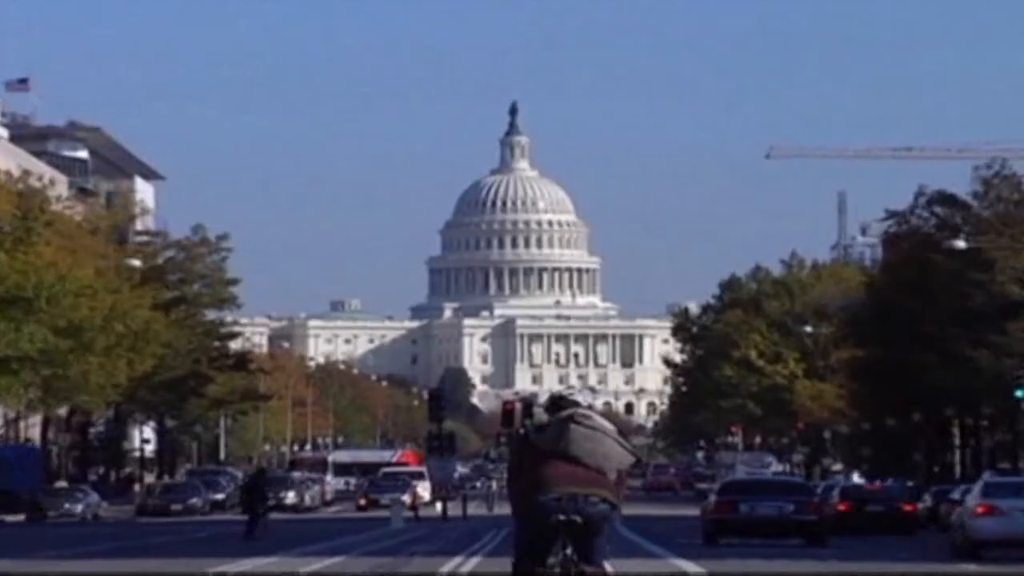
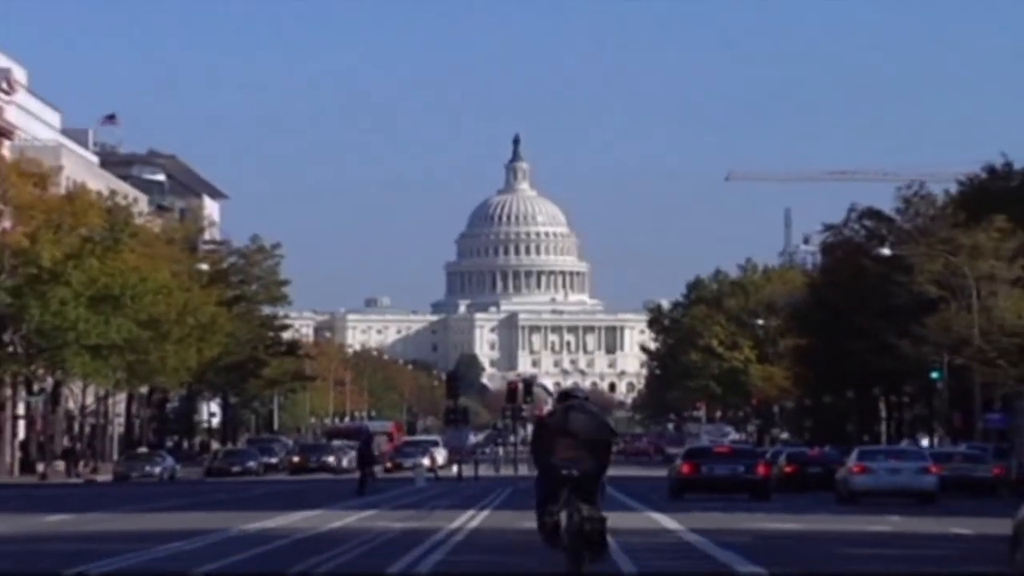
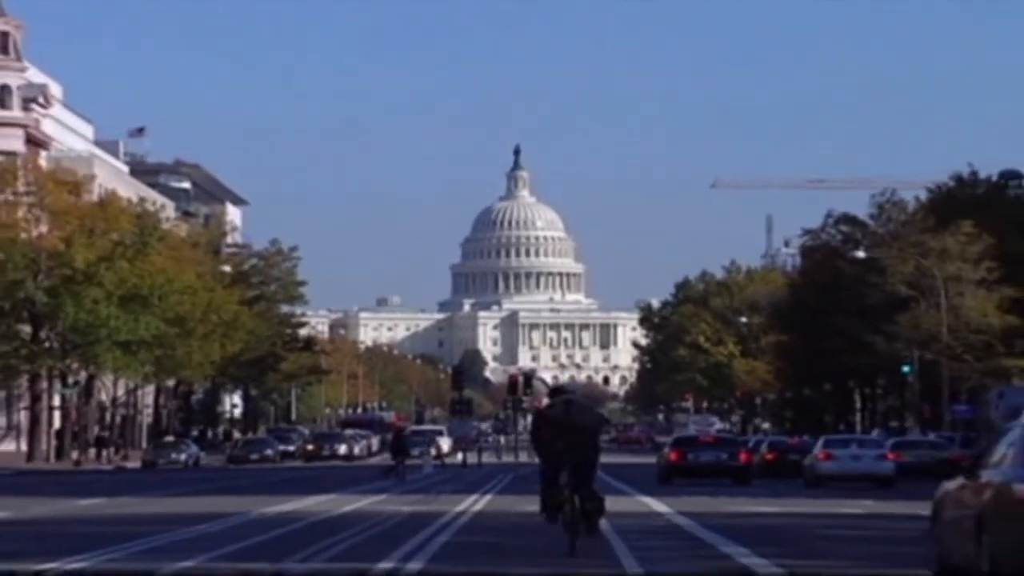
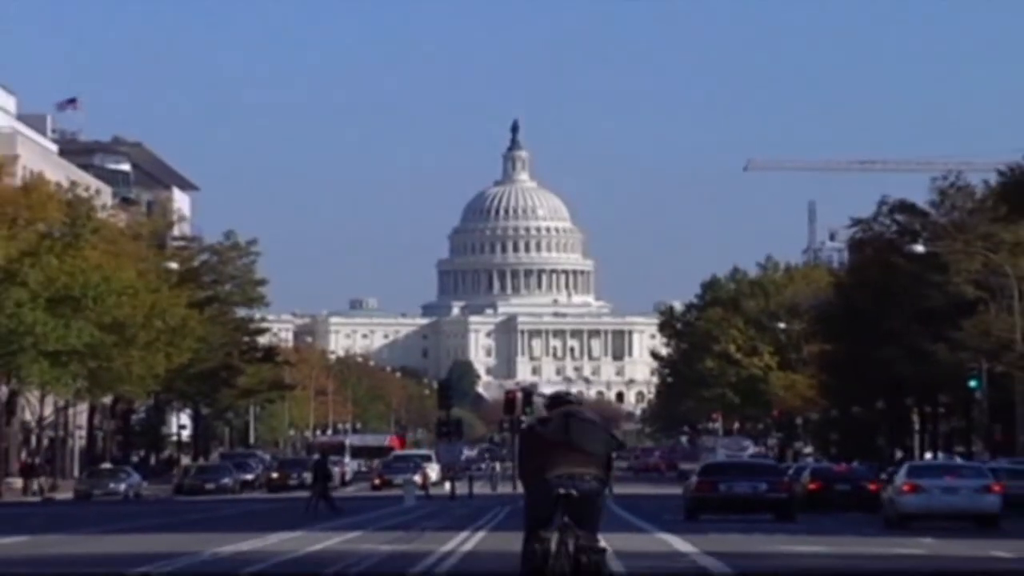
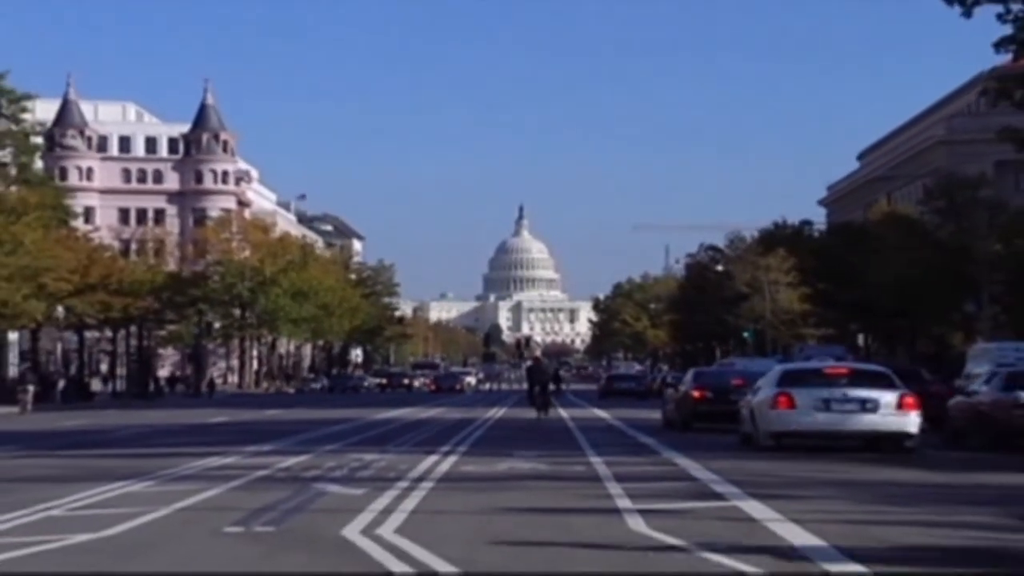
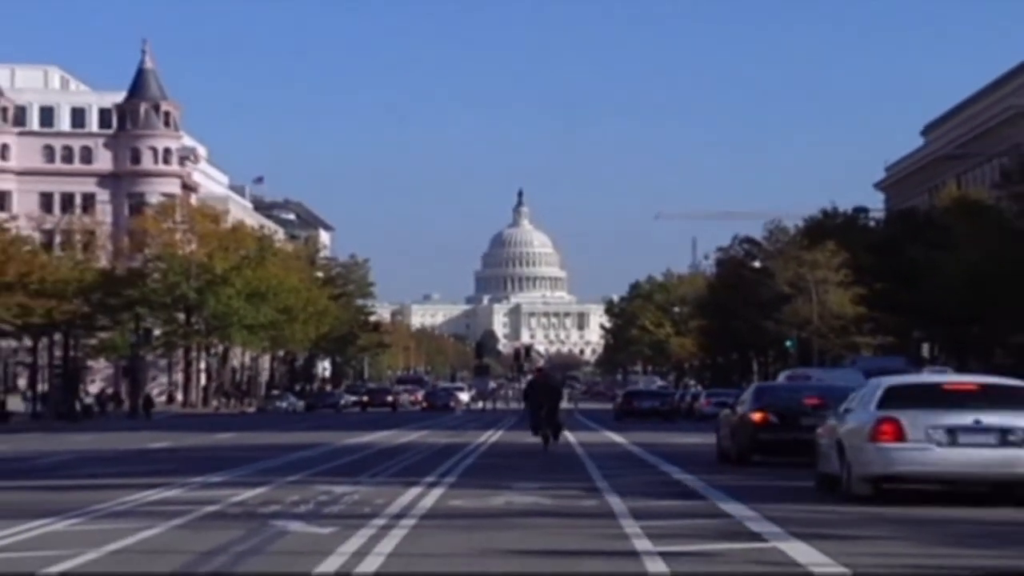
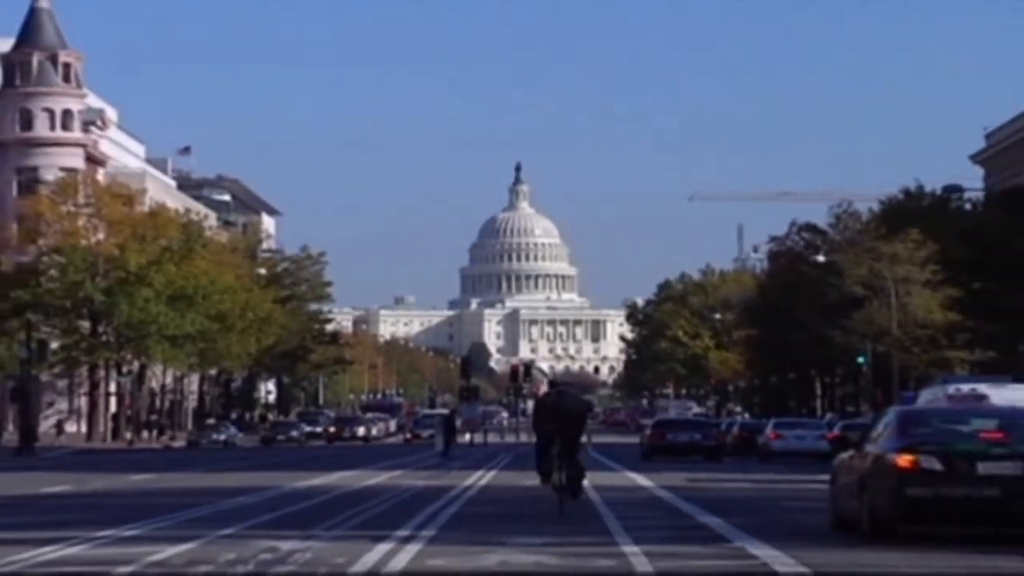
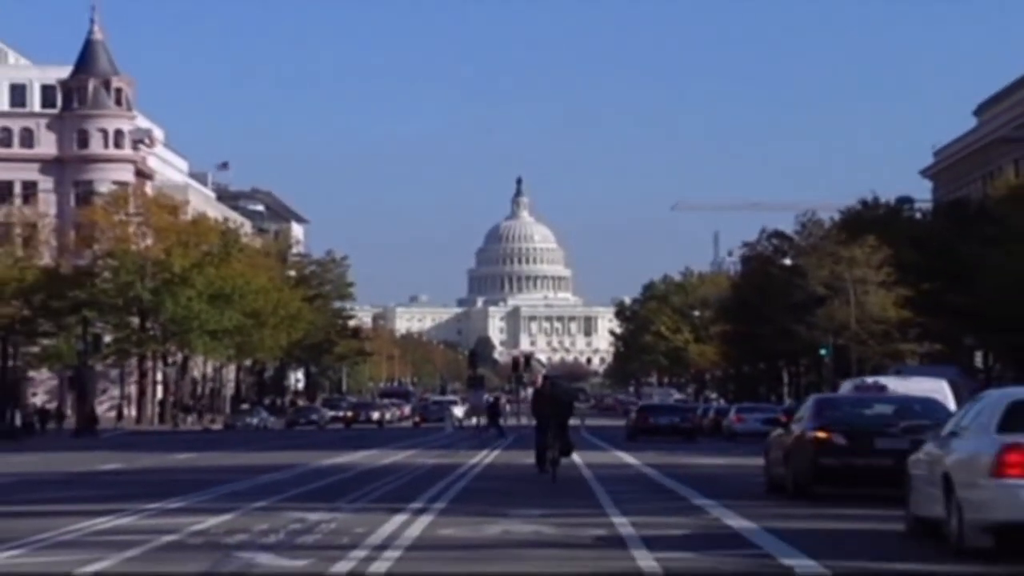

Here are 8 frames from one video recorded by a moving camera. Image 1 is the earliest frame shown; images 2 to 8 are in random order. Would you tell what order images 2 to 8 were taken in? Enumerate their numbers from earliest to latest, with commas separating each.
4, 2, 3, 7, 8, 6, 5
